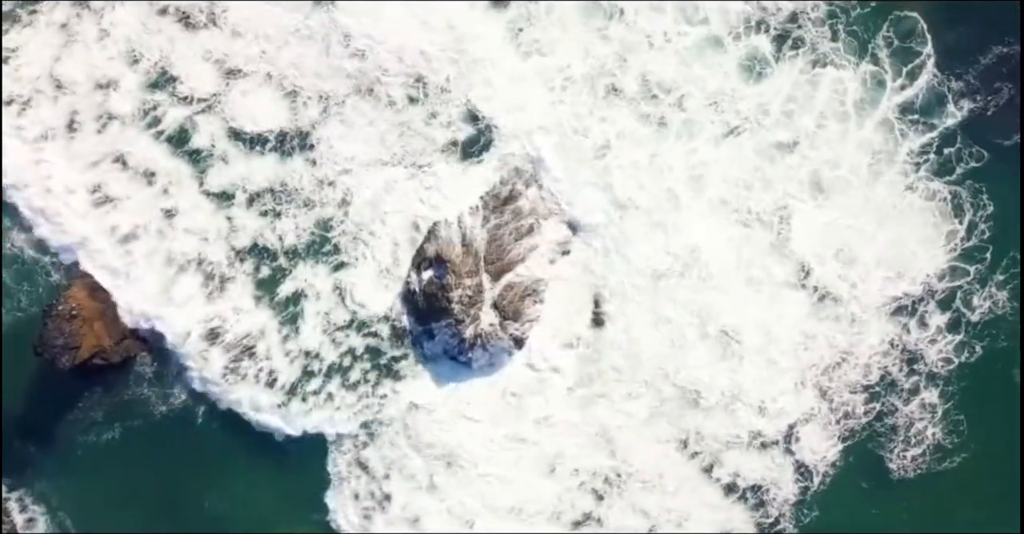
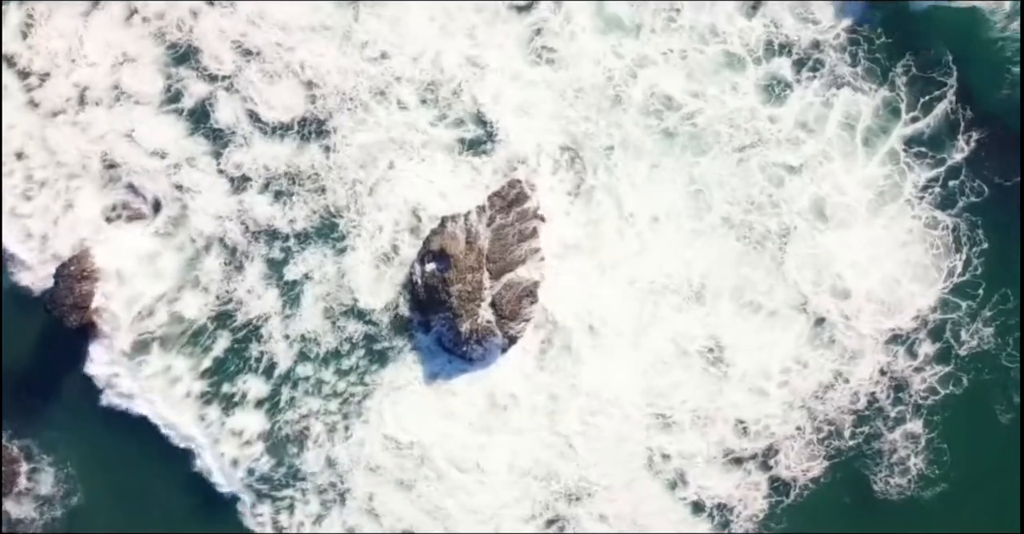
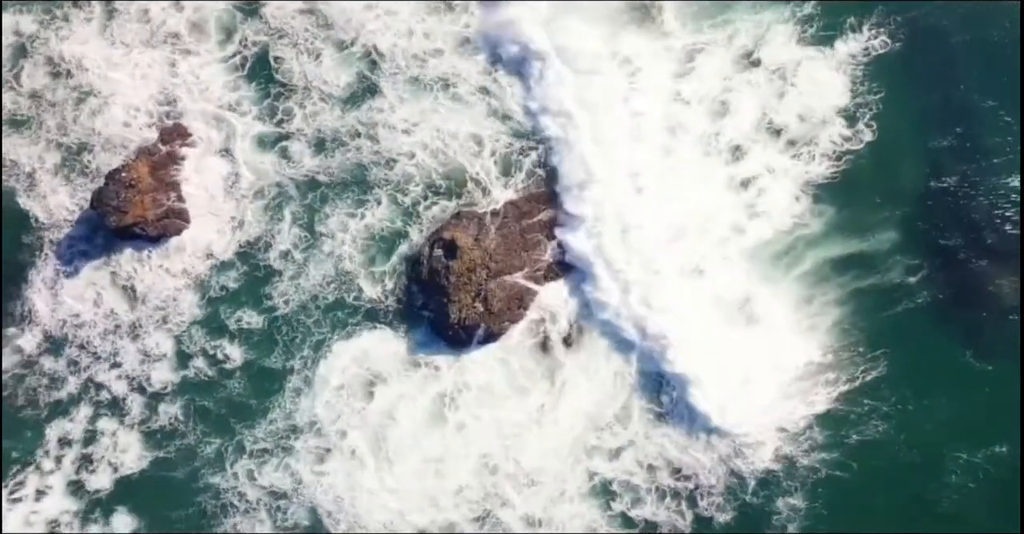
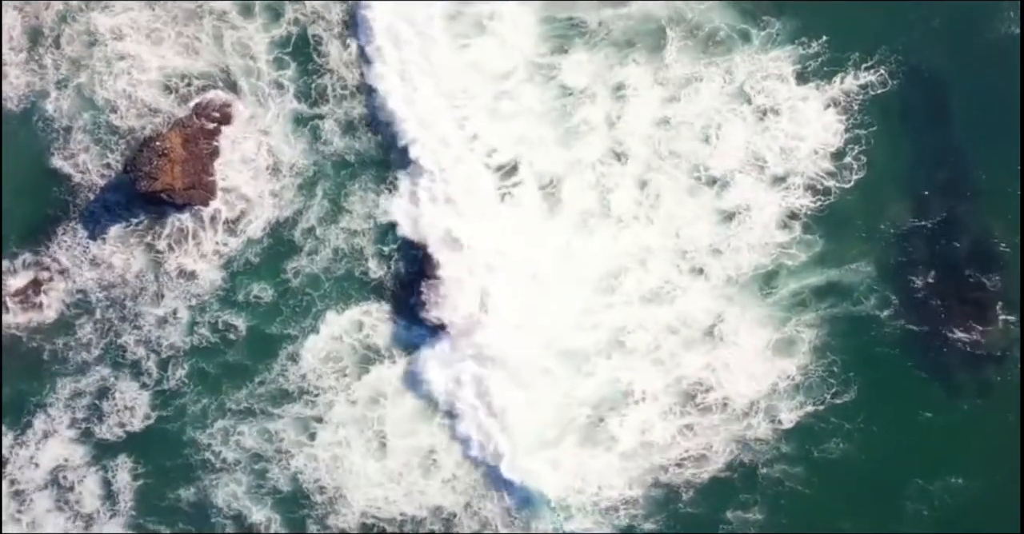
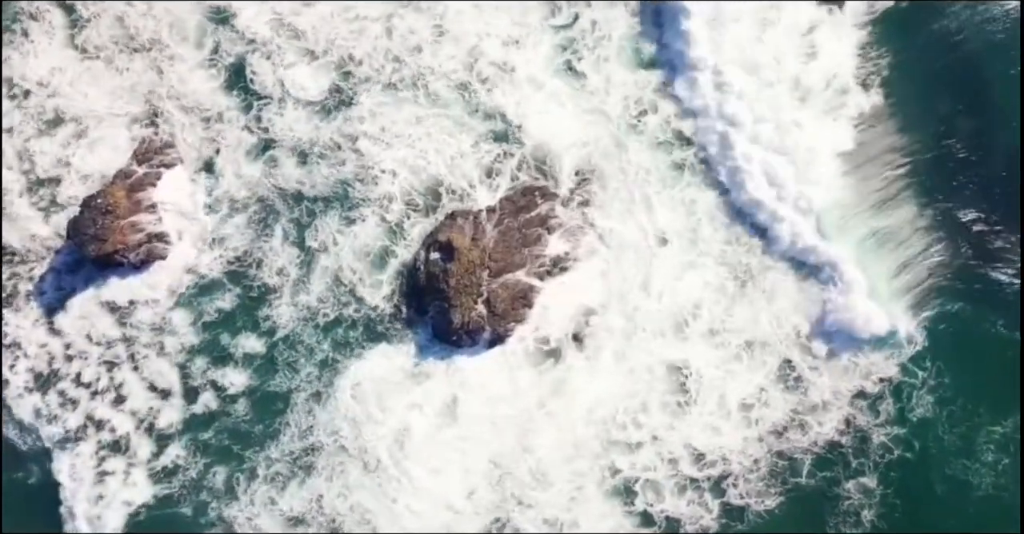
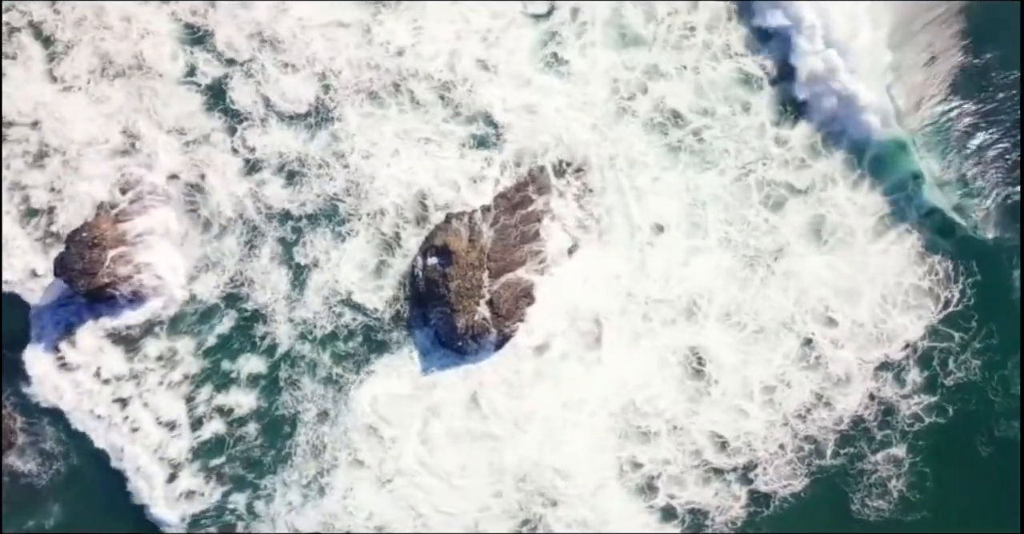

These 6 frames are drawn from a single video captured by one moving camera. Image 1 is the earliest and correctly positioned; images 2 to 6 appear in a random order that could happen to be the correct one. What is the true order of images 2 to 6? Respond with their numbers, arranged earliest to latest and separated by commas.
2, 6, 5, 3, 4
